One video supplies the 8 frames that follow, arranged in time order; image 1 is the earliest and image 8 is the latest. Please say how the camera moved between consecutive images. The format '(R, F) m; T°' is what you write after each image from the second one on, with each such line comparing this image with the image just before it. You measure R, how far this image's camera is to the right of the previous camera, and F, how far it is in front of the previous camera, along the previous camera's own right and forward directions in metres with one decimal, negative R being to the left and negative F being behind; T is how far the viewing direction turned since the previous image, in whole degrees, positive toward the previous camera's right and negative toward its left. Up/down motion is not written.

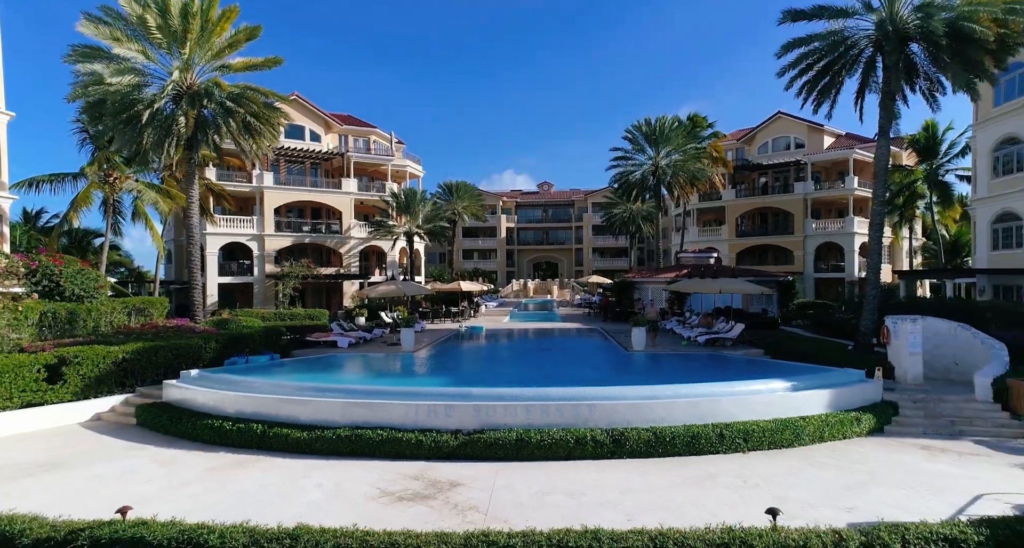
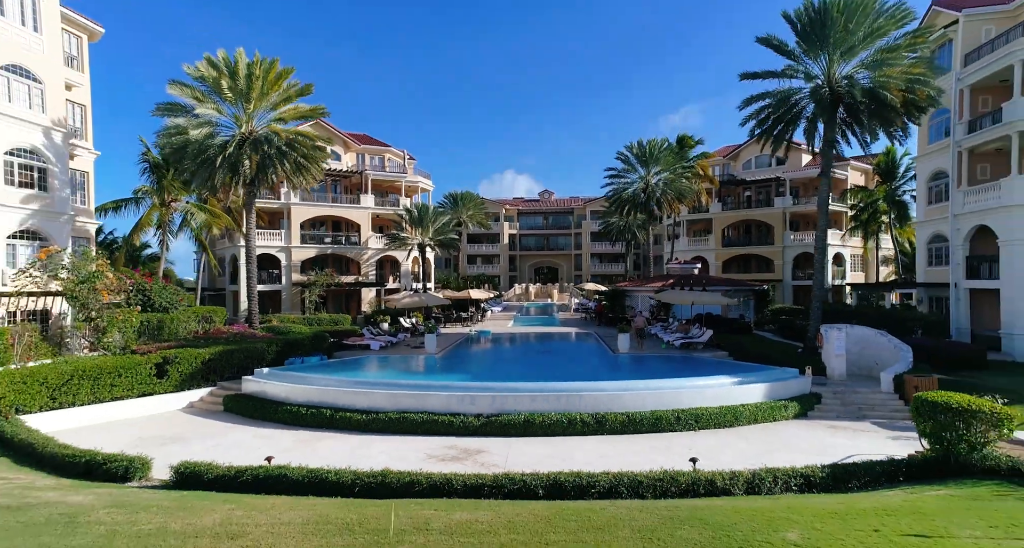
(-0.2, -4.0) m; 0°
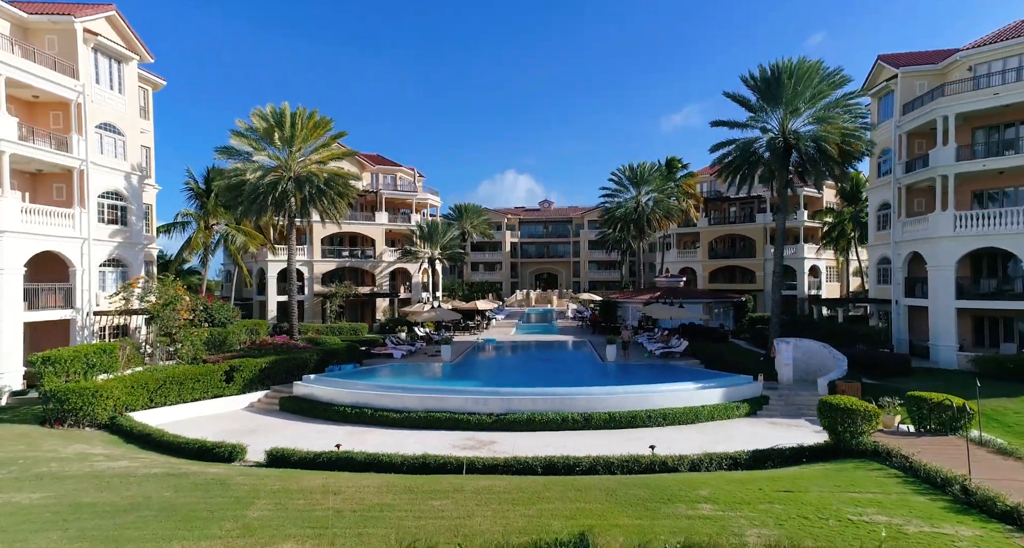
(-0.2, -4.1) m; 0°
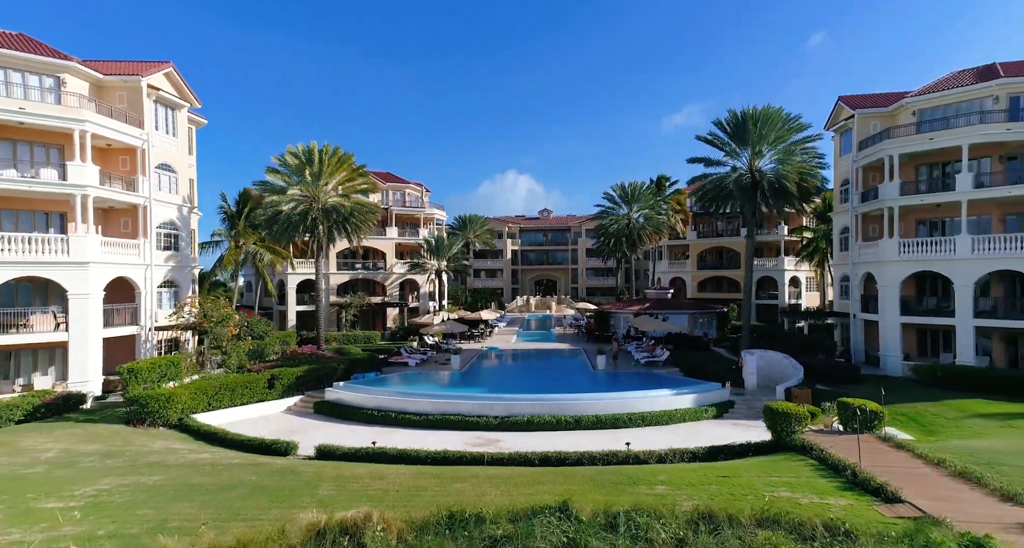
(-0.1, -3.7) m; 0°
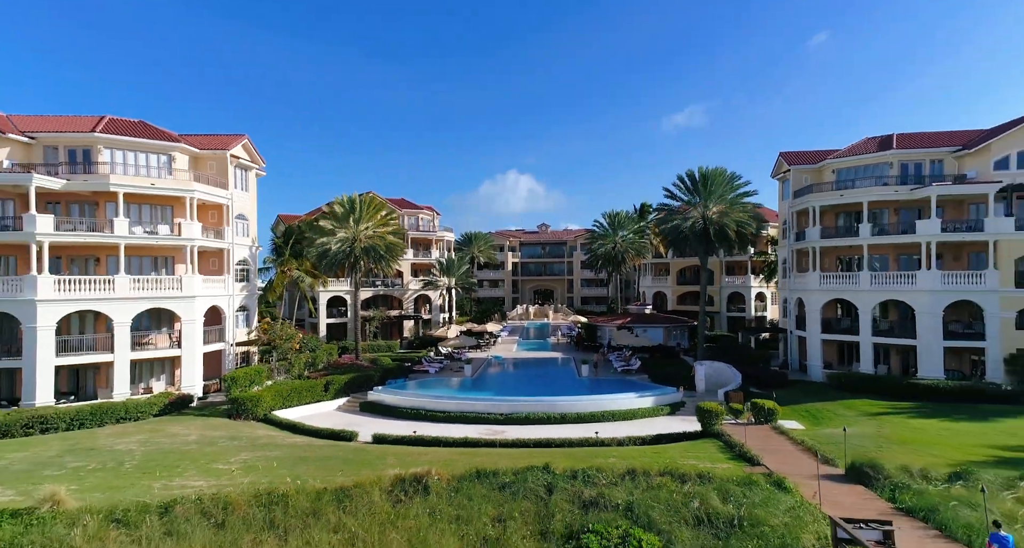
(-0.1, -7.7) m; 0°
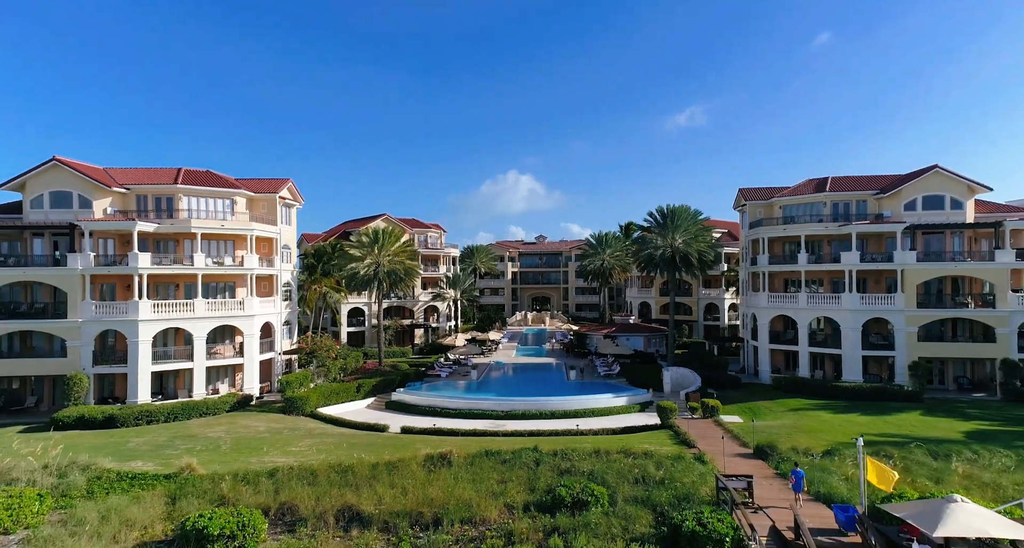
(+0.1, -7.3) m; 0°
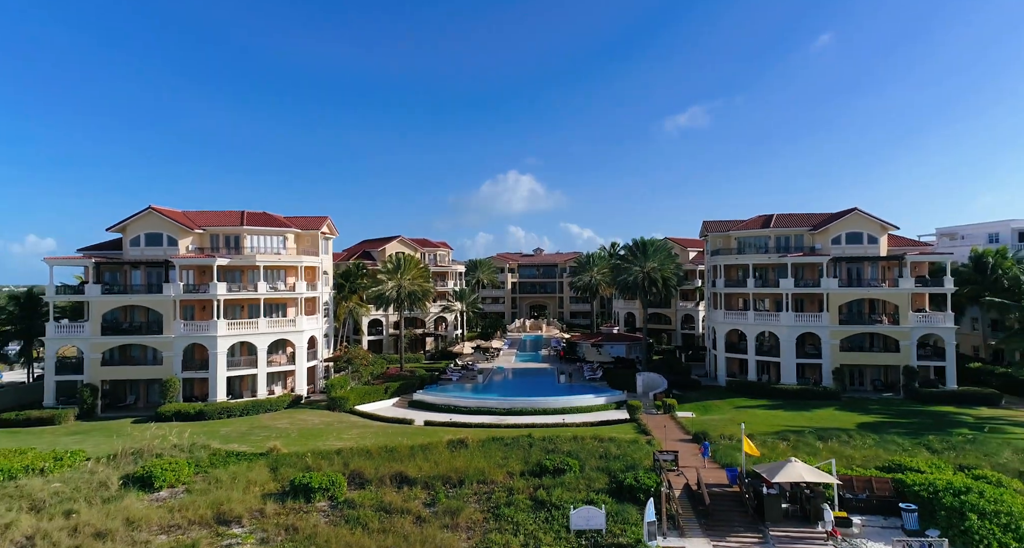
(0.0, -9.1) m; 0°
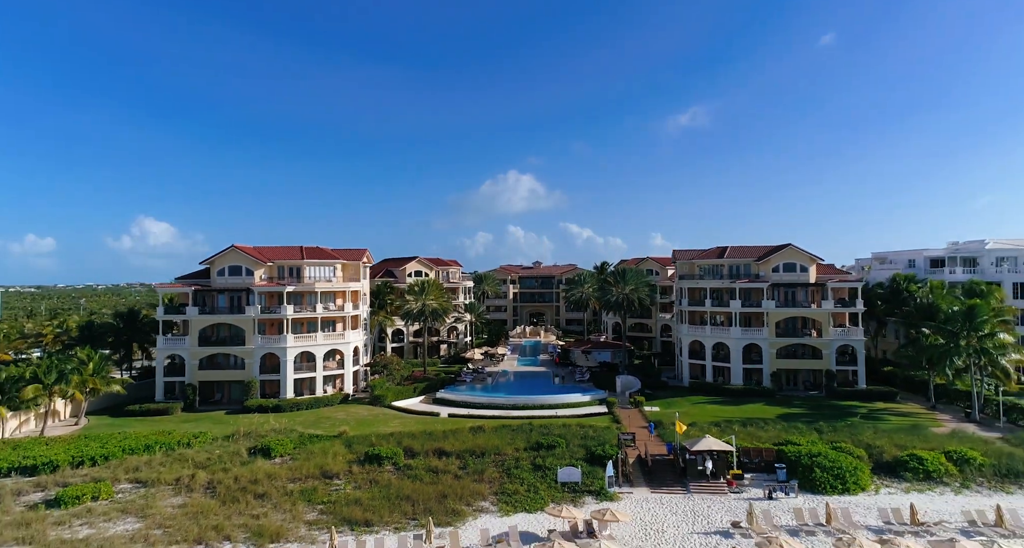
(-0.5, -12.2) m; 0°
